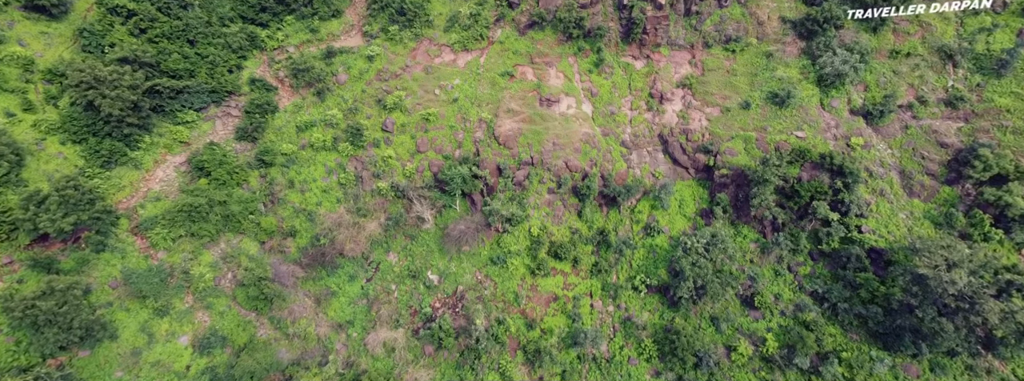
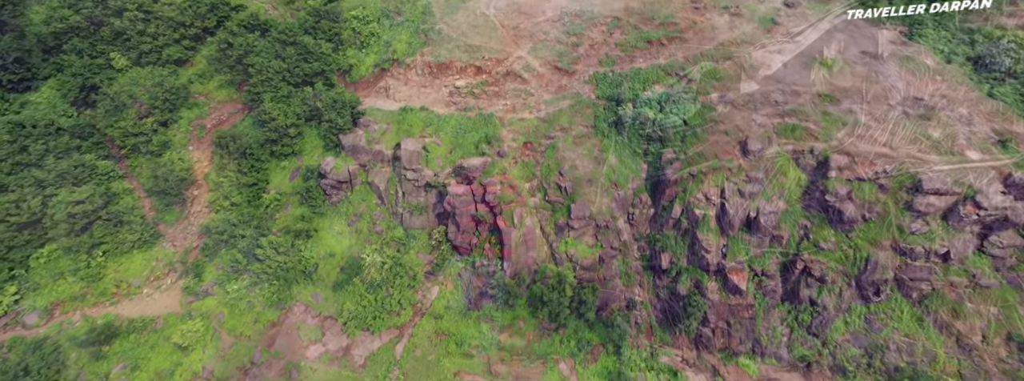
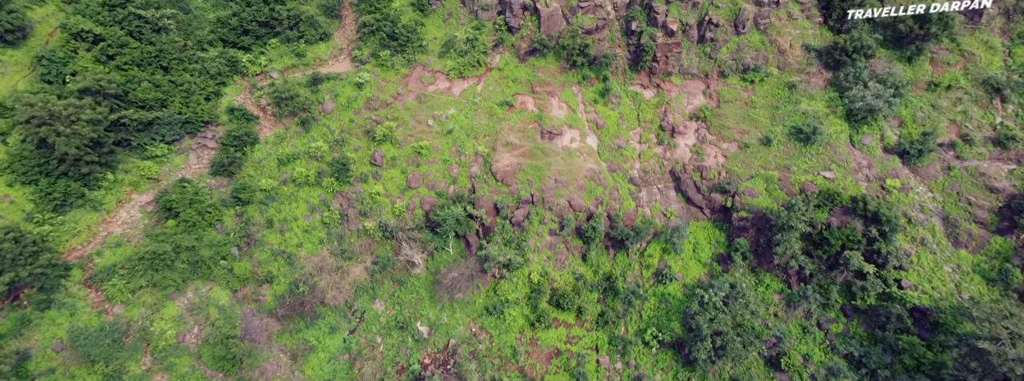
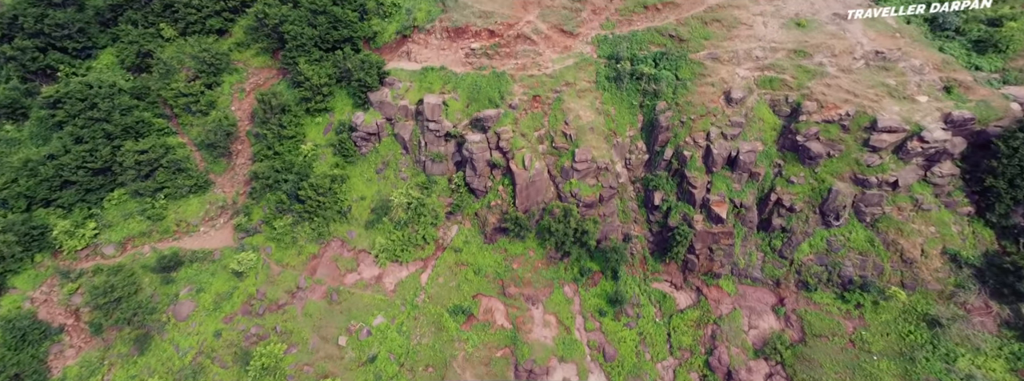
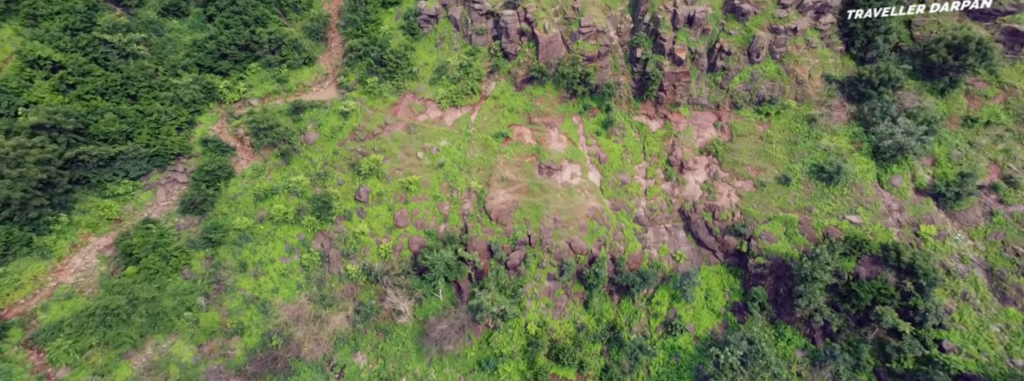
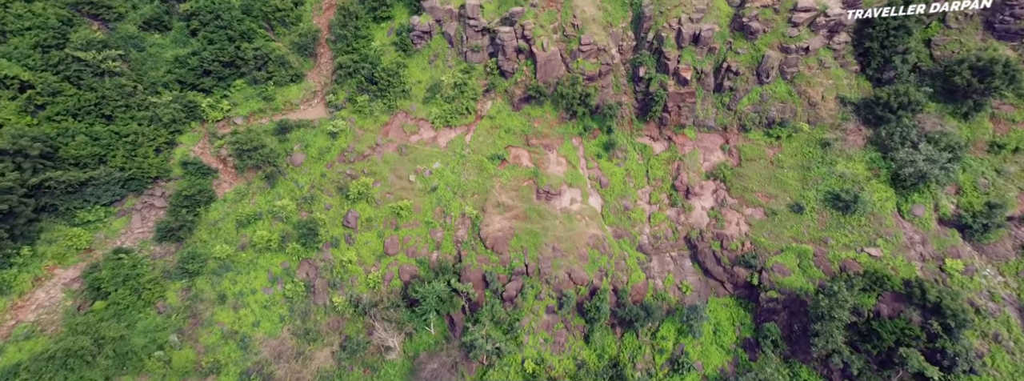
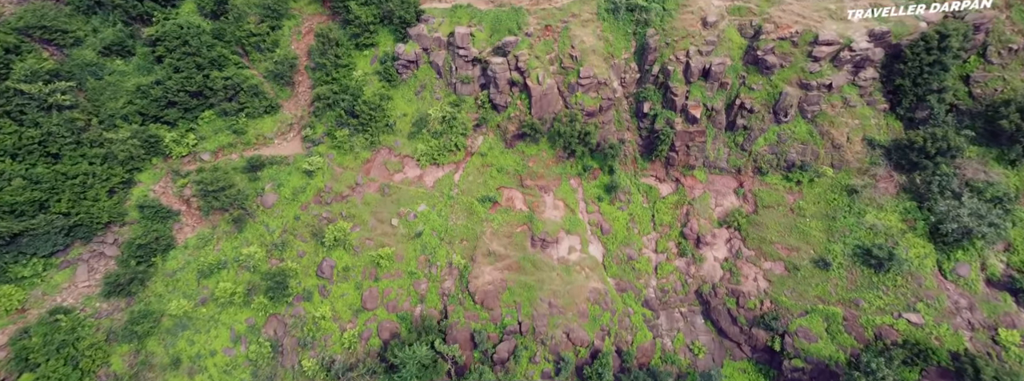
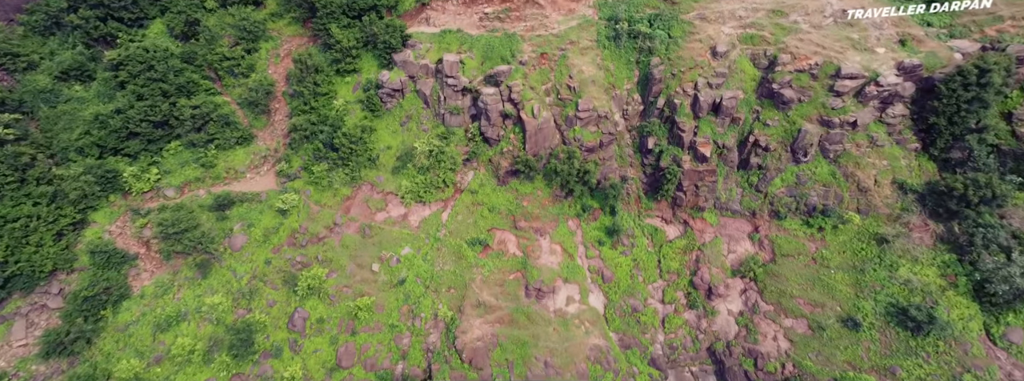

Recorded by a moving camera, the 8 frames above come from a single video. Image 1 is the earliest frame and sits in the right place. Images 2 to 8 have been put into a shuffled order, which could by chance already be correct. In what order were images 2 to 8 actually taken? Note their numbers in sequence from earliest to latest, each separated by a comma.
3, 5, 6, 7, 8, 4, 2
